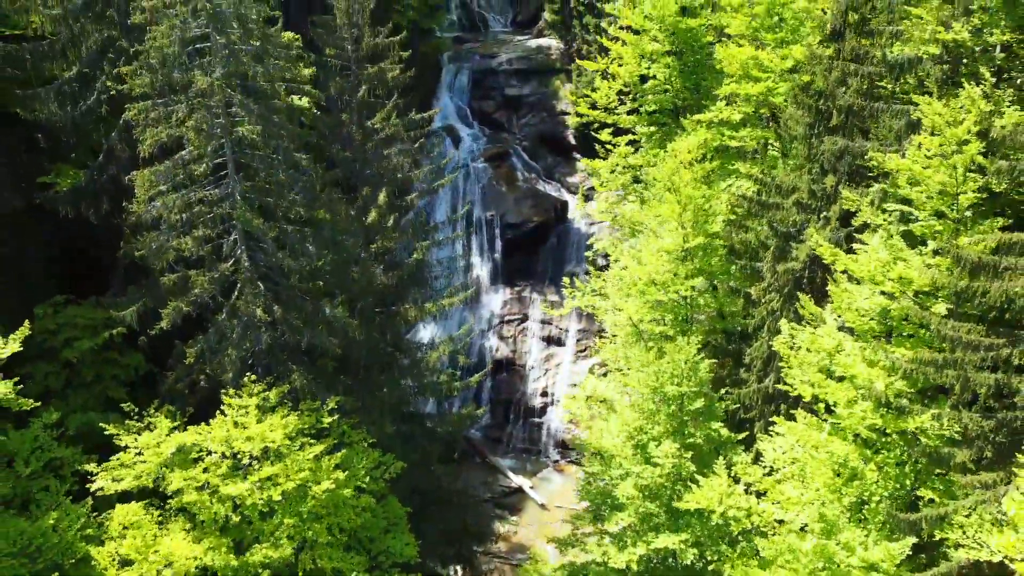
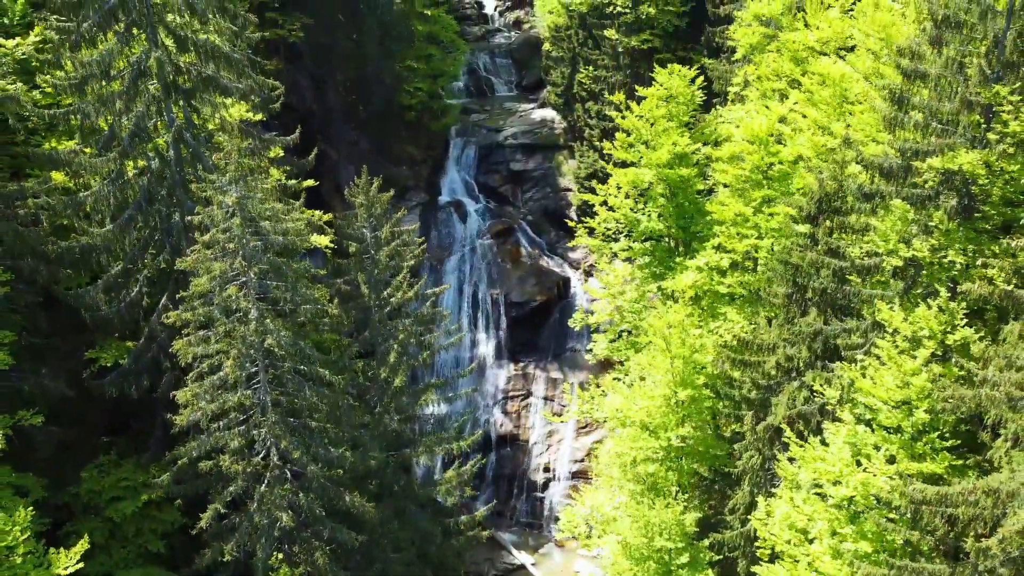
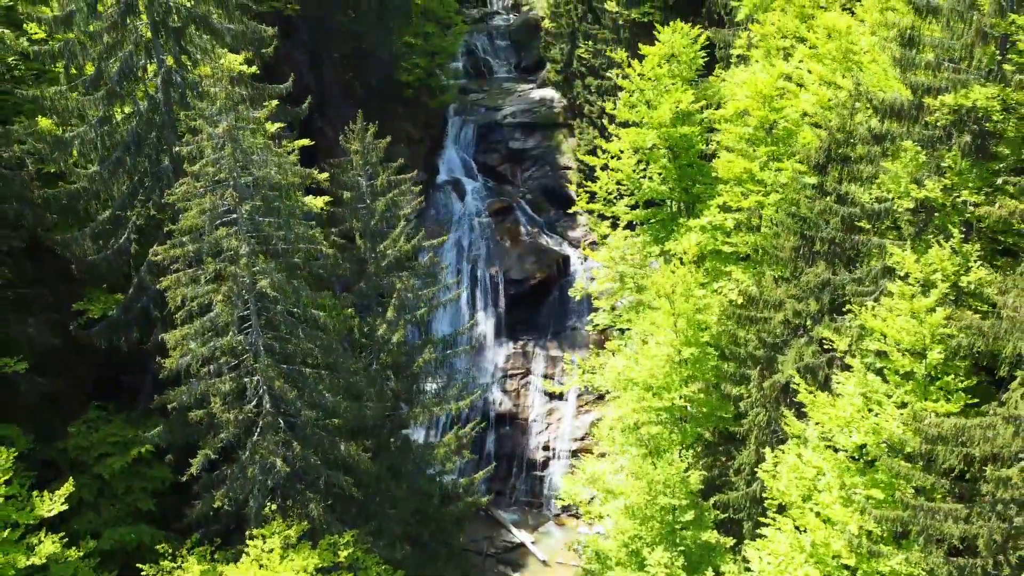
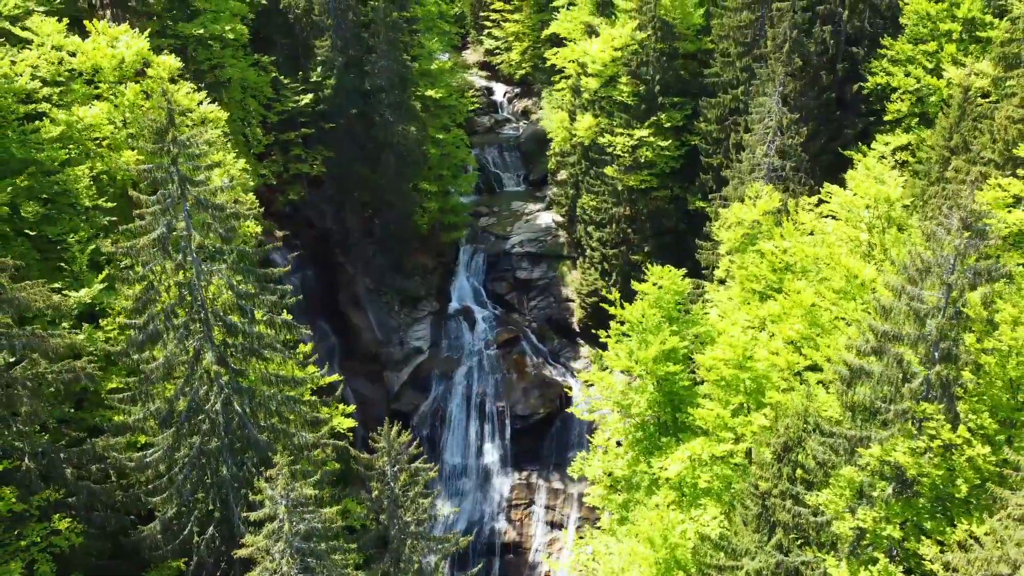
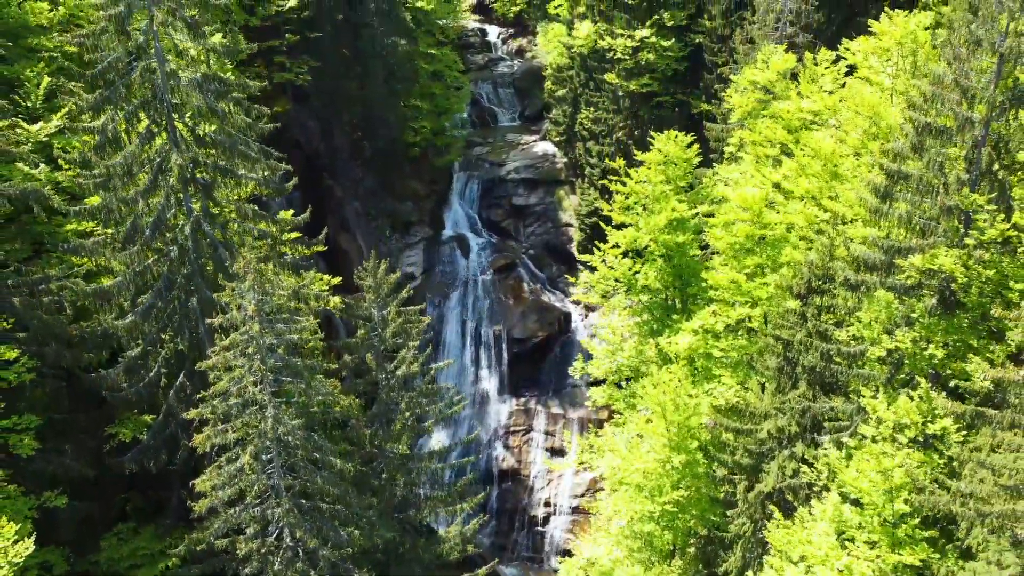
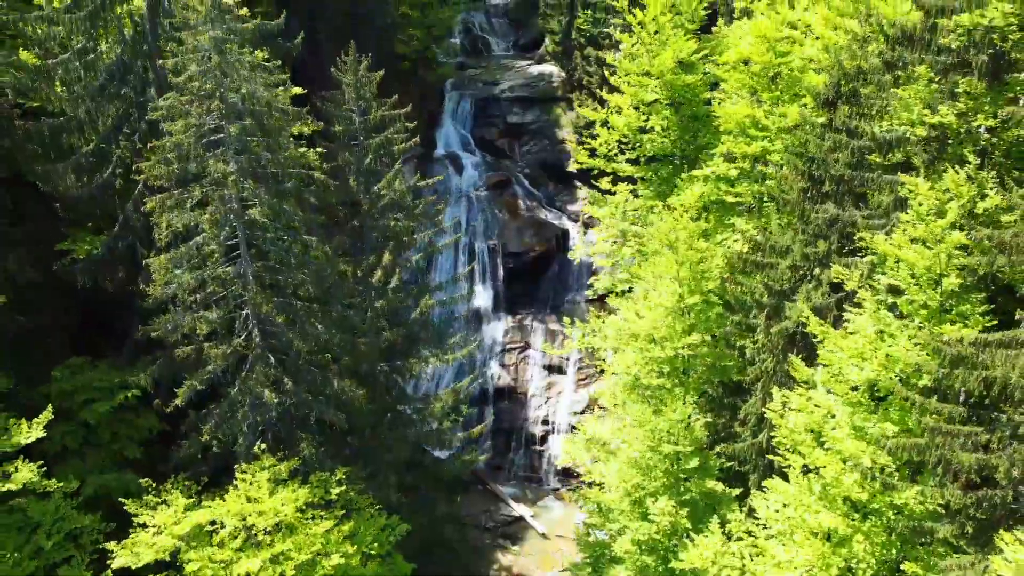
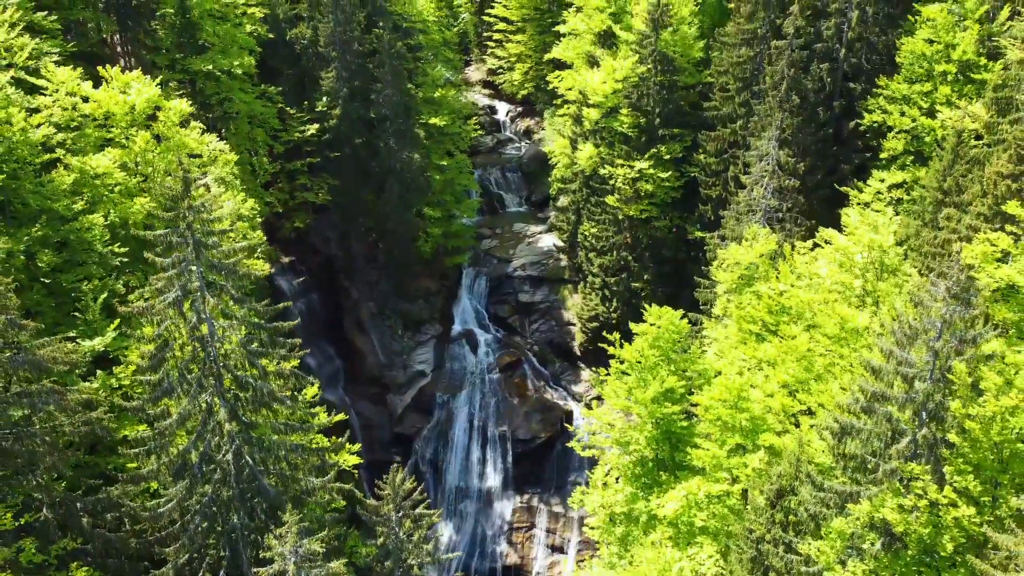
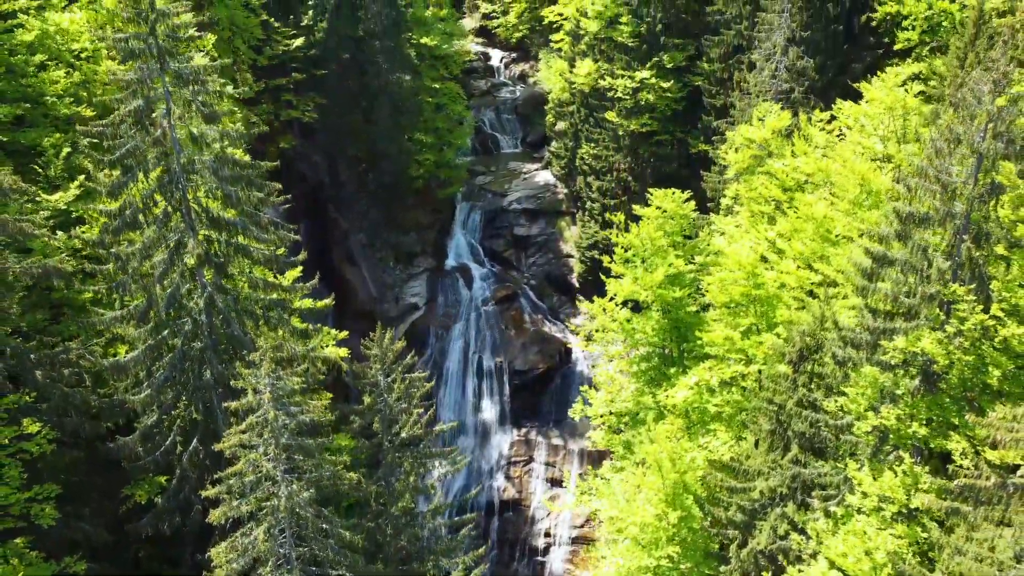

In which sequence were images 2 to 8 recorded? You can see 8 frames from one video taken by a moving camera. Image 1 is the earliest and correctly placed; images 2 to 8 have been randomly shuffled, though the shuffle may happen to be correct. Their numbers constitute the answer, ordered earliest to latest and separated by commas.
6, 3, 2, 5, 8, 4, 7
